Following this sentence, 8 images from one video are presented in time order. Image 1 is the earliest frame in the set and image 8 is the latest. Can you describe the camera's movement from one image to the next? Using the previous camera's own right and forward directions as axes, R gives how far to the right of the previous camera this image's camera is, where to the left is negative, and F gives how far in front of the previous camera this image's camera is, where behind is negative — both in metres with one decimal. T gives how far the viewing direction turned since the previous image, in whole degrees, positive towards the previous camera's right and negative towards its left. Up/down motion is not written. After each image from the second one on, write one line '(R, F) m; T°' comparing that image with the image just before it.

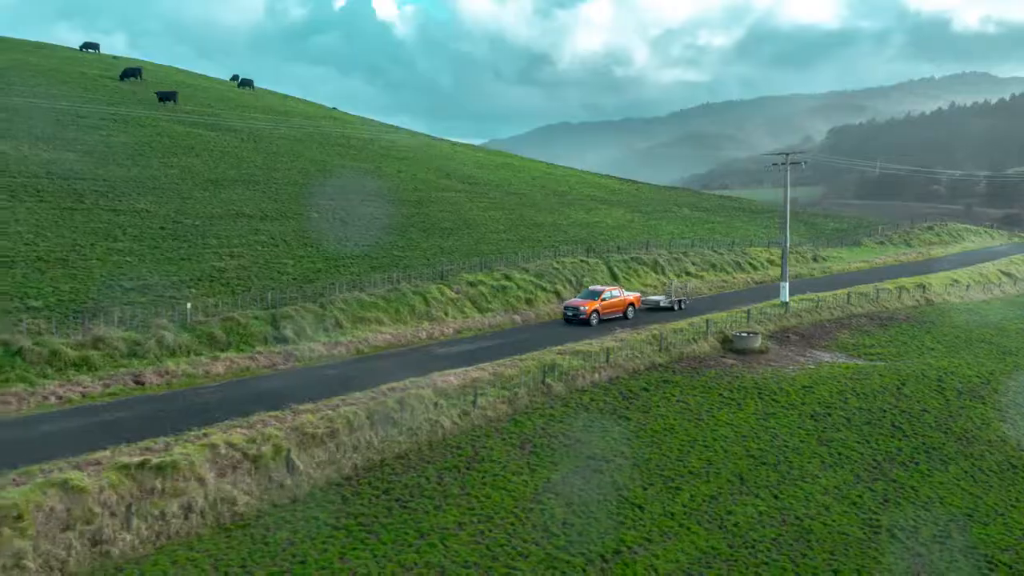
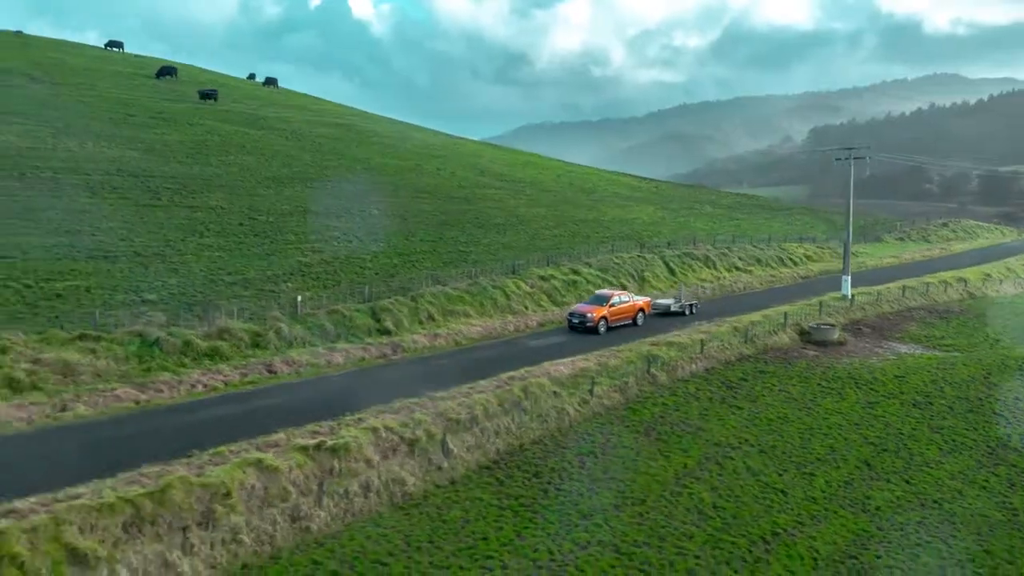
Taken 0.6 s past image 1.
(-3.6, -0.6) m; 0°
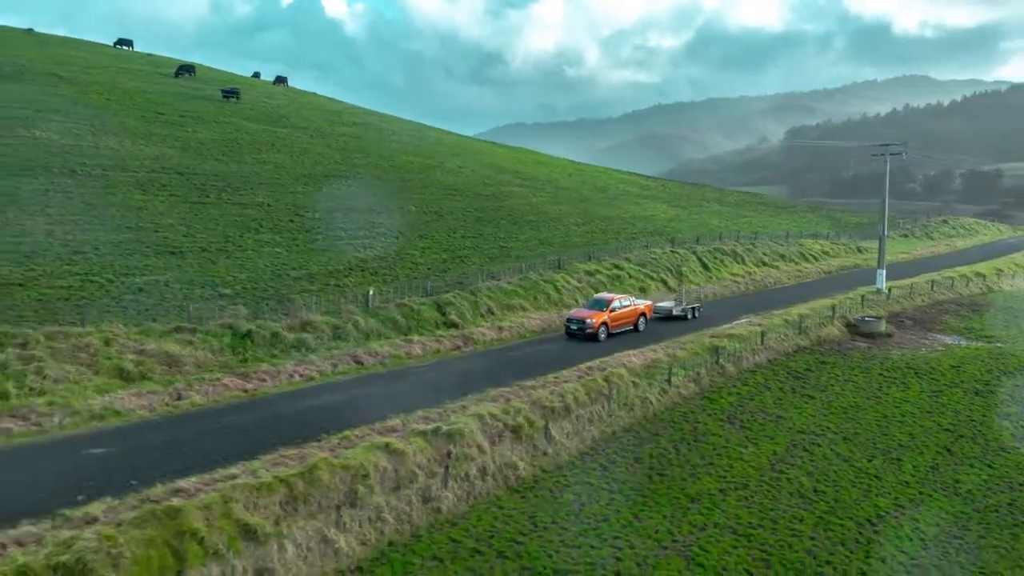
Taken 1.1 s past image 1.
(-2.7, -0.5) m; +1°
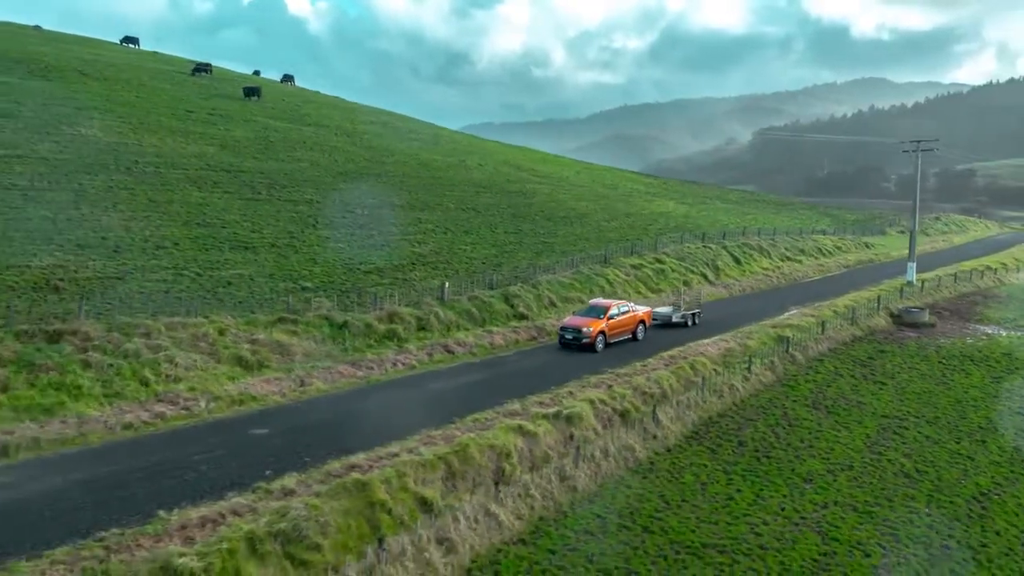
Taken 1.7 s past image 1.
(-3.1, -0.8) m; +1°
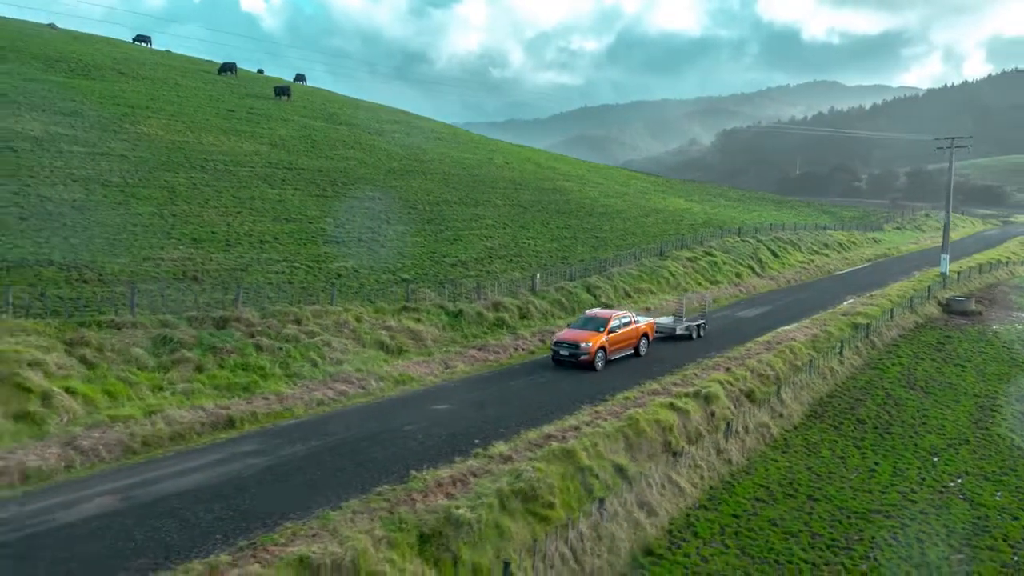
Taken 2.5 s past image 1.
(-3.9, -1.2) m; +1°
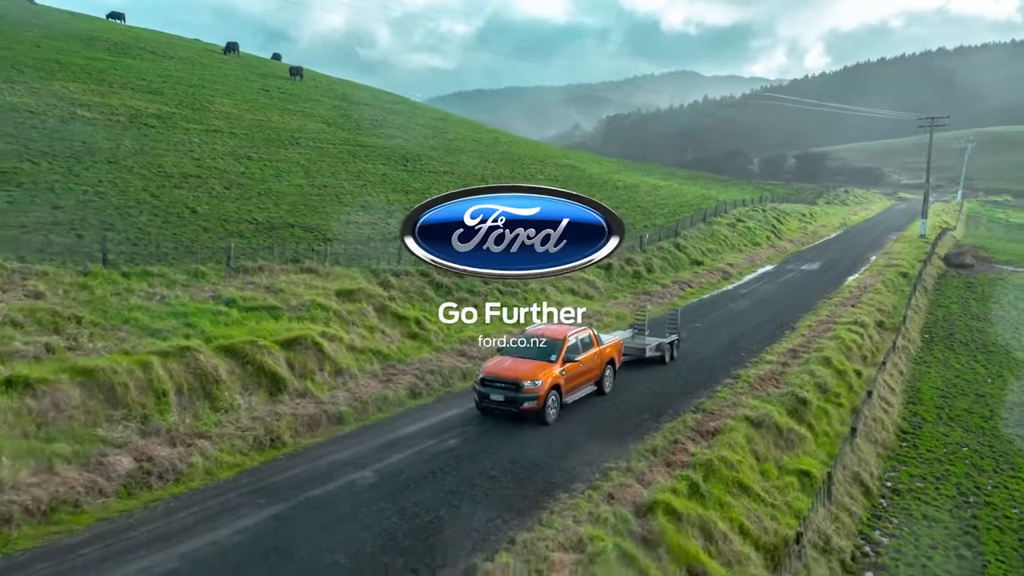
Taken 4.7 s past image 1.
(-8.0, -3.6) m; +5°
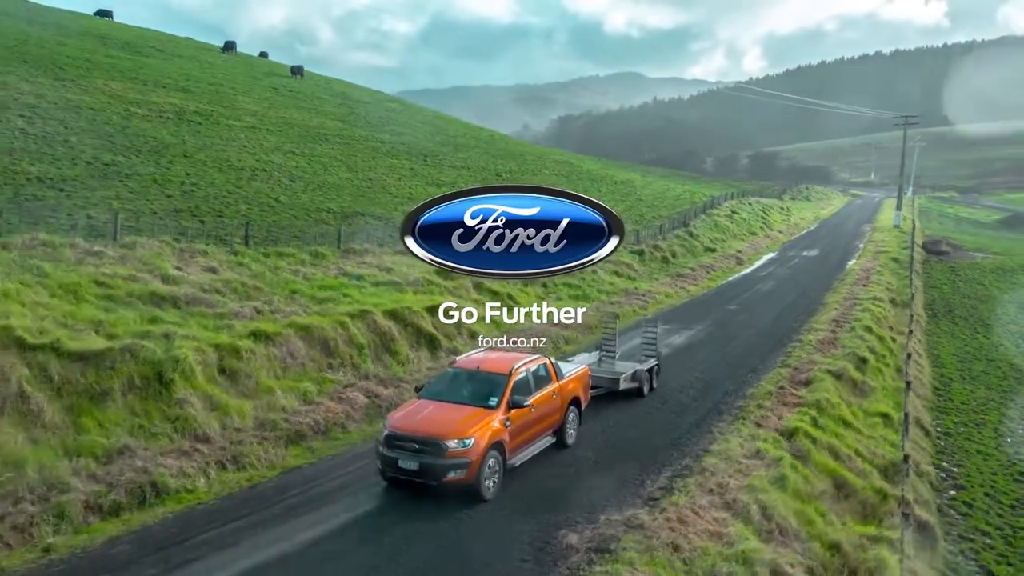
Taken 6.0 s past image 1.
(-2.9, -2.1) m; +2°
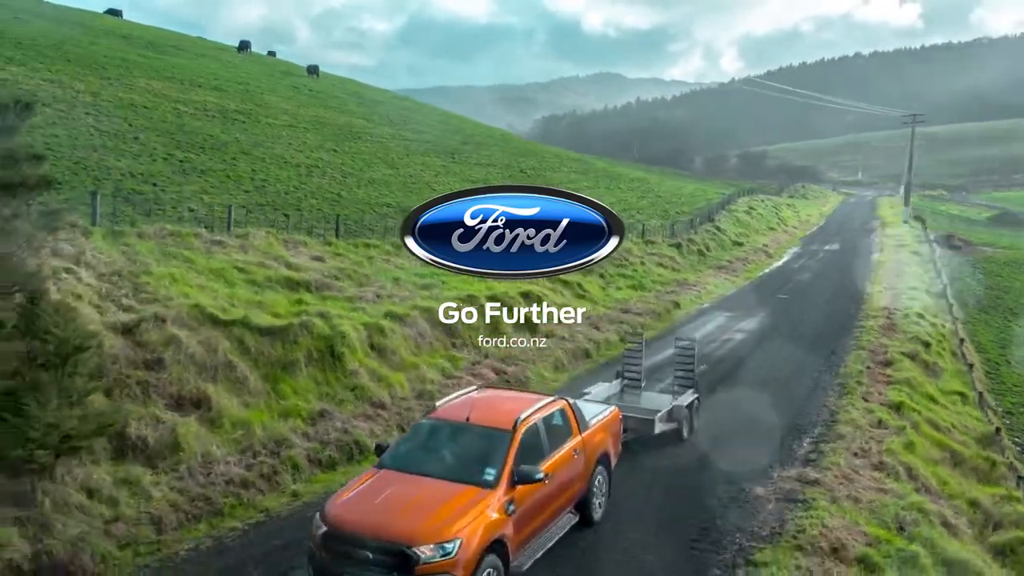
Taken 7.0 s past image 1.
(-2.0, -0.8) m; +1°
